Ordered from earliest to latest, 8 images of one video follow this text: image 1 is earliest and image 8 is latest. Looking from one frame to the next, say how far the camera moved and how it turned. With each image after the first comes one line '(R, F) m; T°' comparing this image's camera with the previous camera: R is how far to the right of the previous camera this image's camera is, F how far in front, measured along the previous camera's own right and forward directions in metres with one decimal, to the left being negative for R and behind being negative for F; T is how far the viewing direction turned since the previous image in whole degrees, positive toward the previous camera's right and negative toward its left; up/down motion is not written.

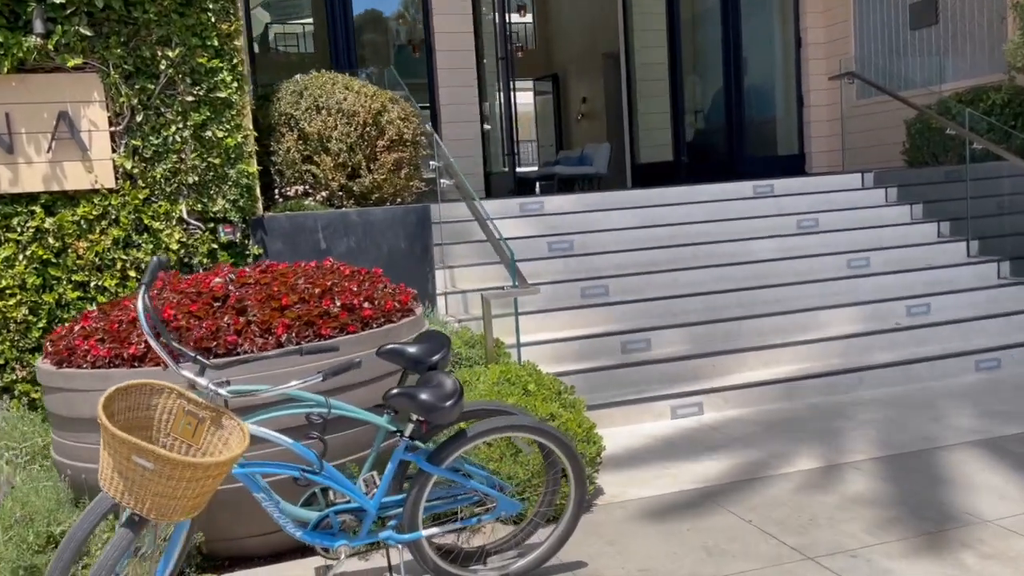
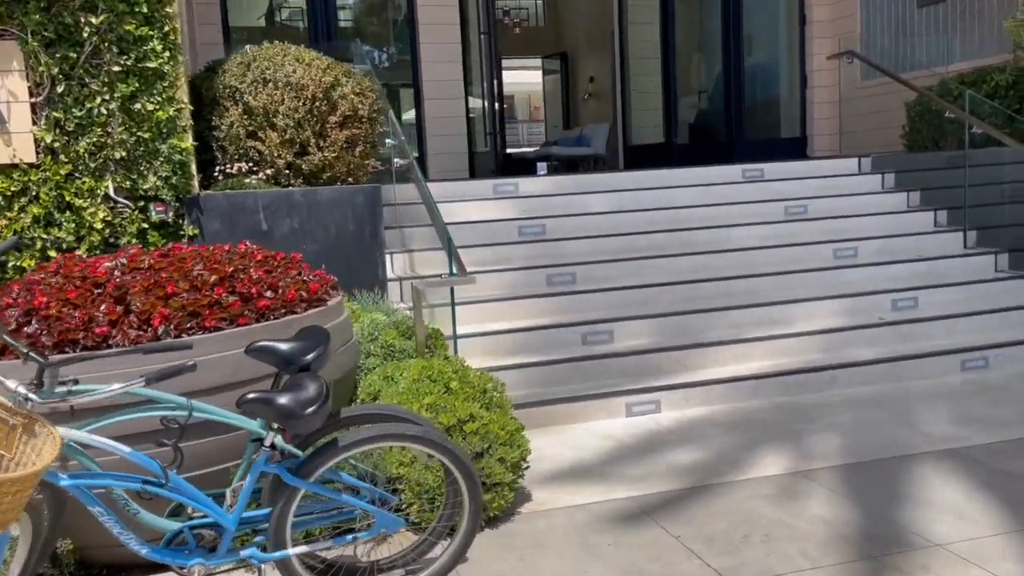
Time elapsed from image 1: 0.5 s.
(+0.4, +0.3) m; -1°
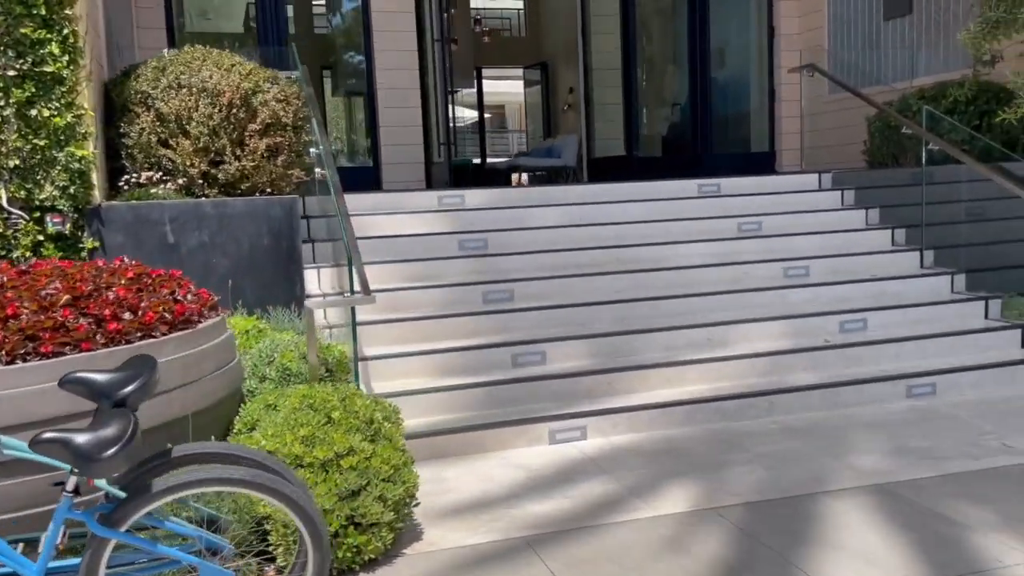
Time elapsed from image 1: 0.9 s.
(+0.4, +0.2) m; 0°
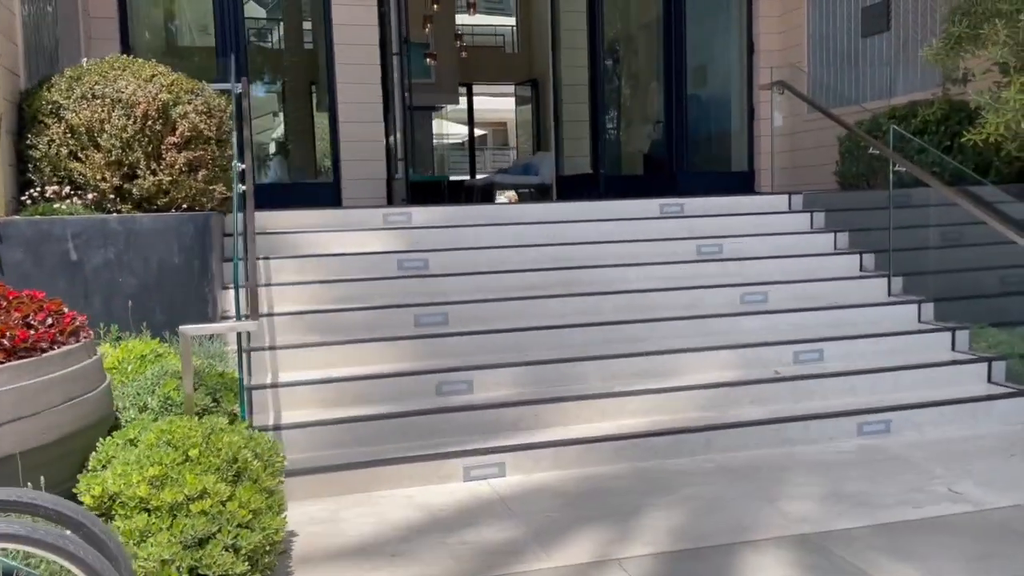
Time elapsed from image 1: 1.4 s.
(+0.4, +0.2) m; -1°
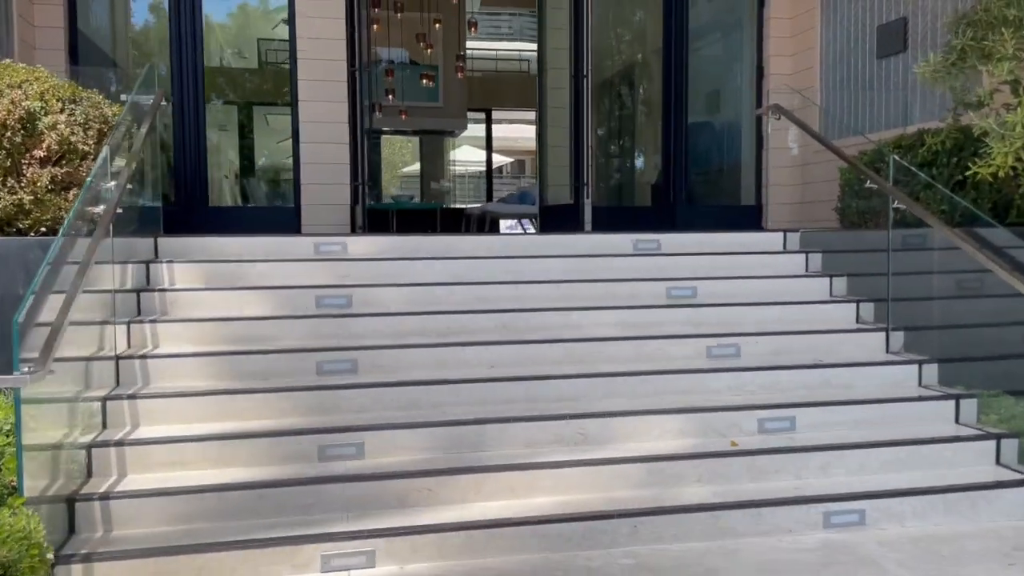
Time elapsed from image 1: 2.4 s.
(+0.6, +0.7) m; -3°
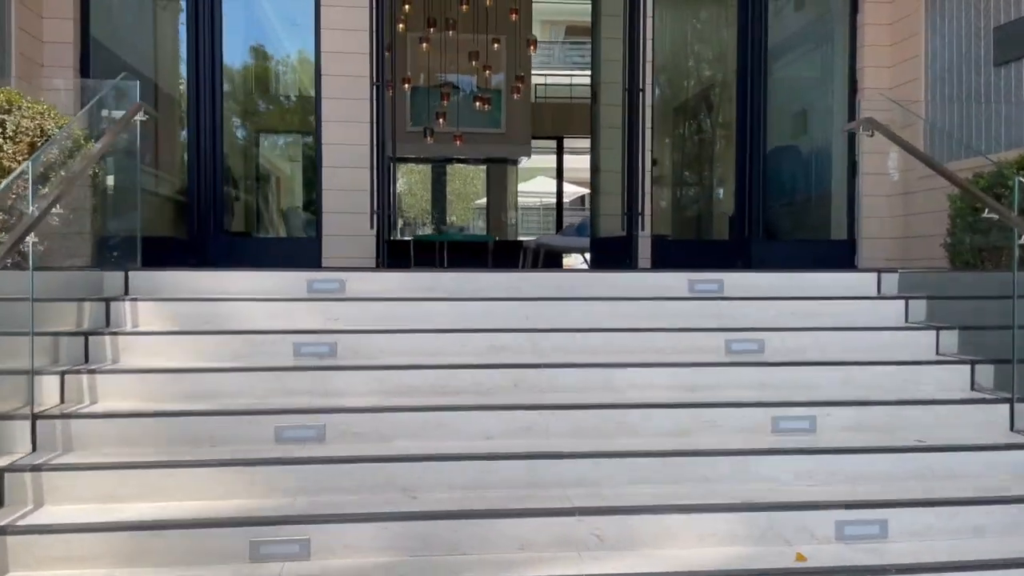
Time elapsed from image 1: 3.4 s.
(+0.3, +0.8) m; -6°
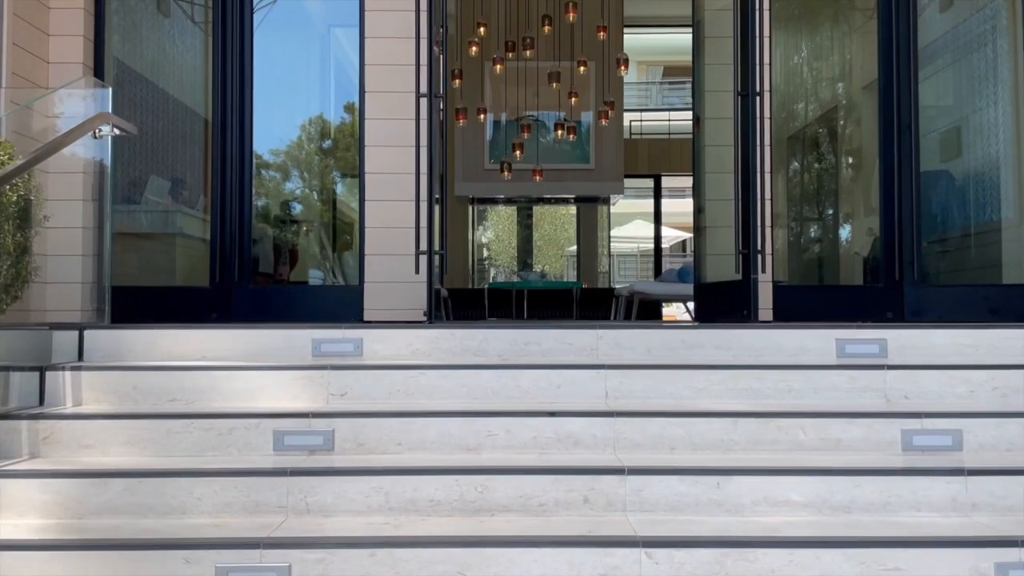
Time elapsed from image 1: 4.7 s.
(+0.1, +1.2) m; -7°
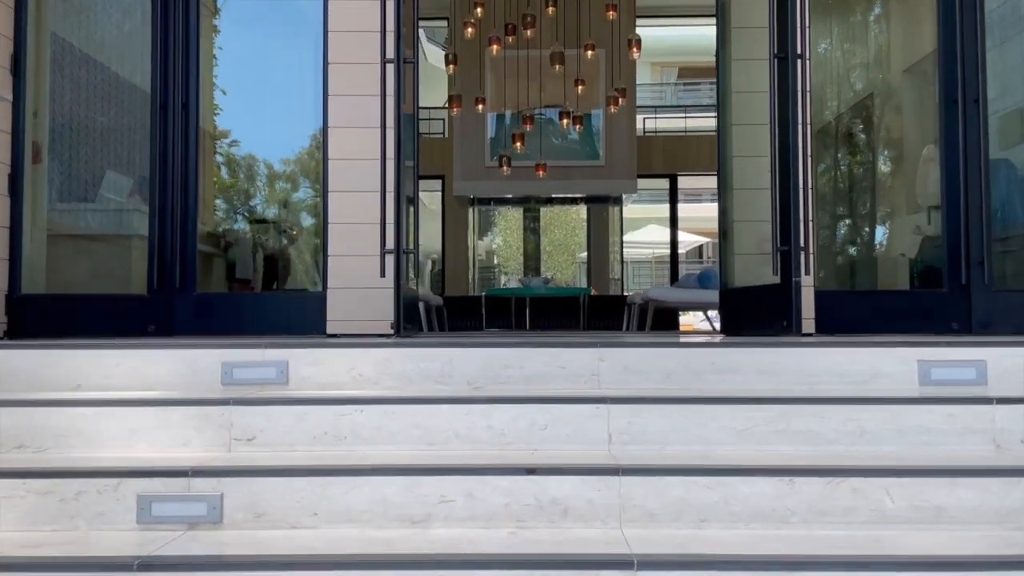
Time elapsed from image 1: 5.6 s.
(+0.1, +0.8) m; -1°
